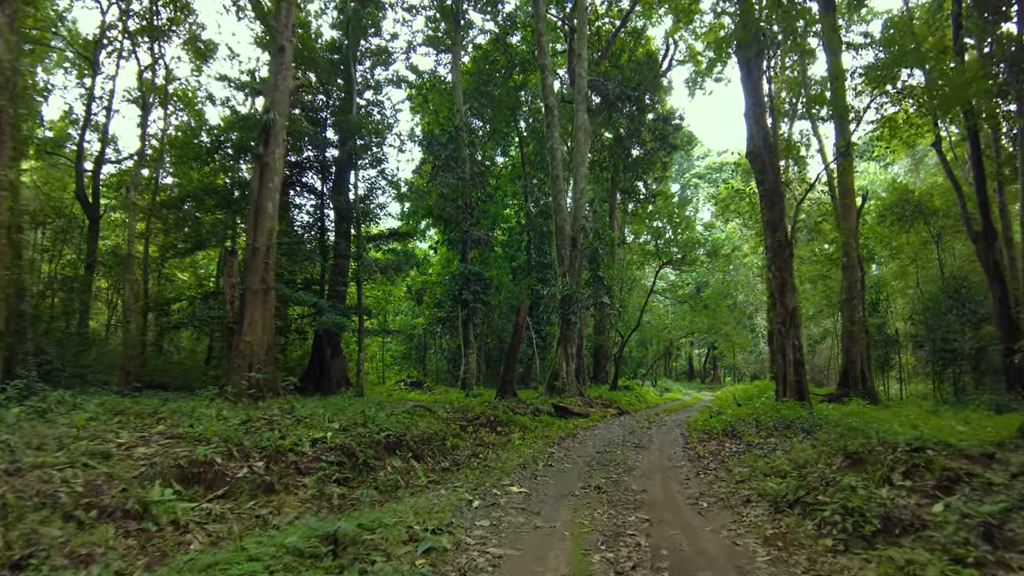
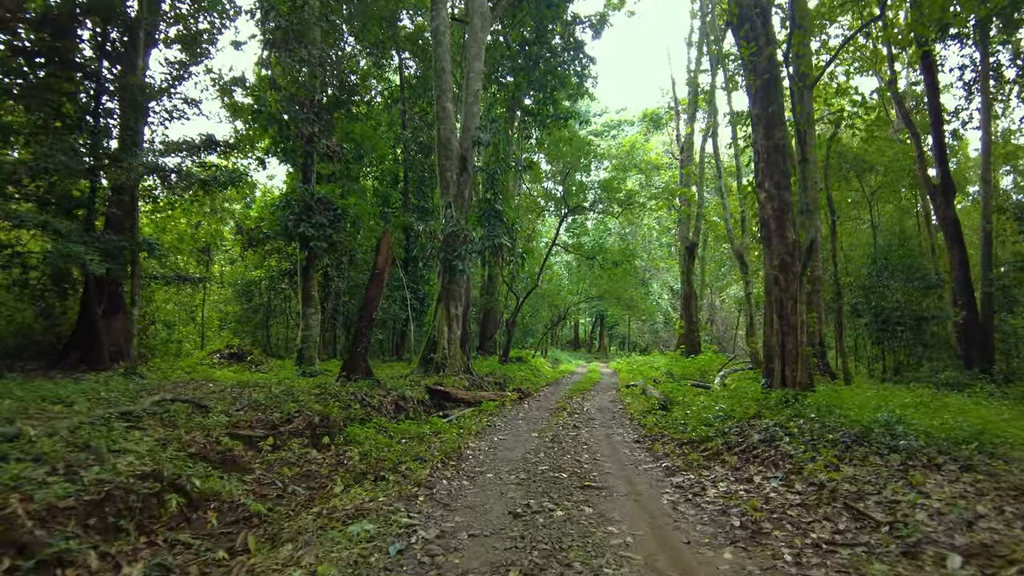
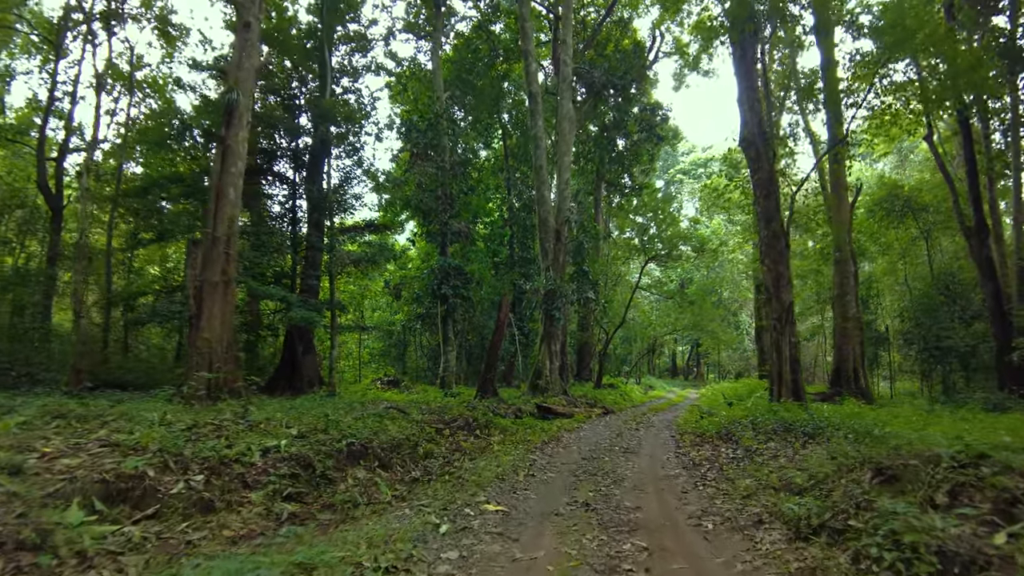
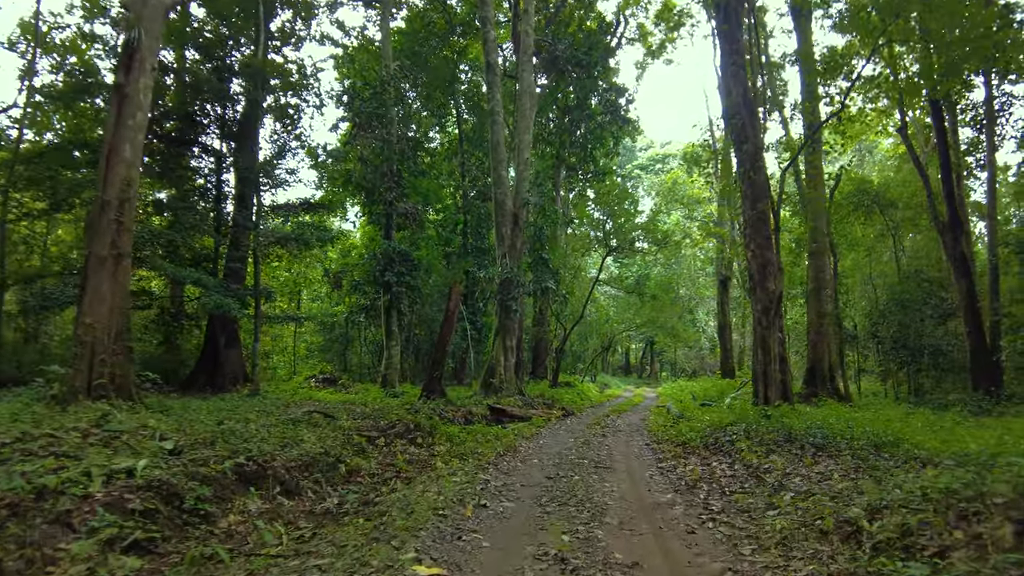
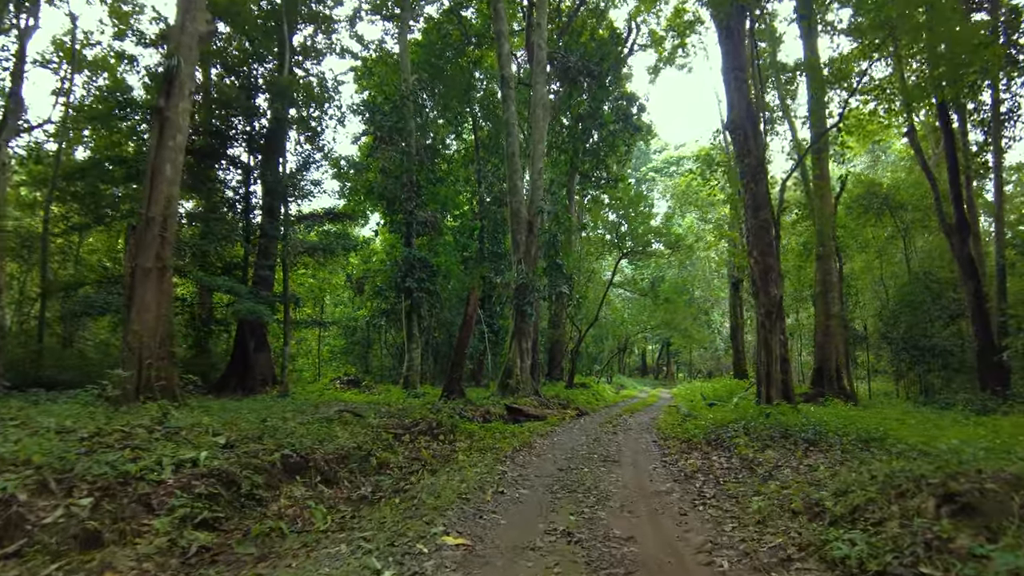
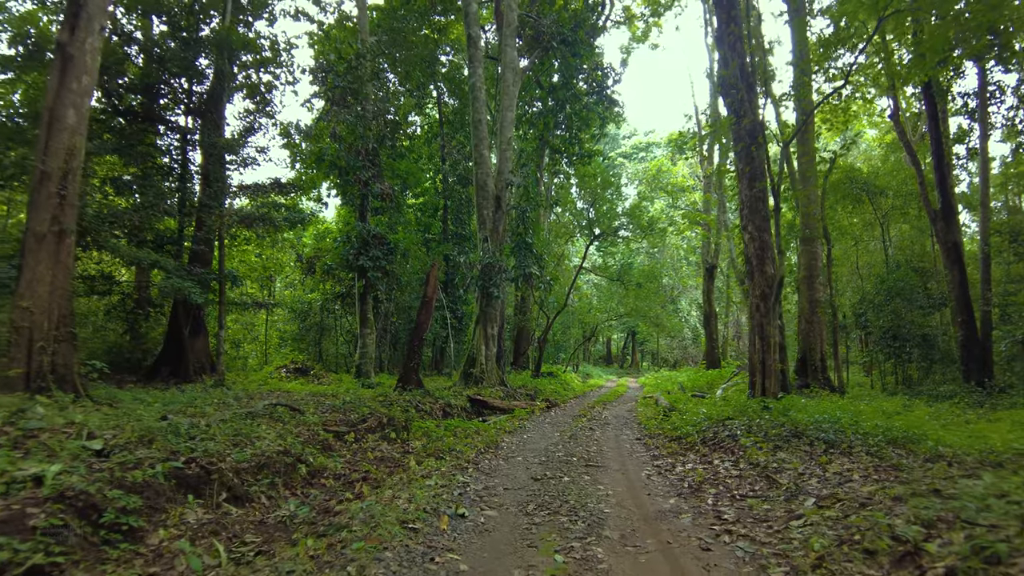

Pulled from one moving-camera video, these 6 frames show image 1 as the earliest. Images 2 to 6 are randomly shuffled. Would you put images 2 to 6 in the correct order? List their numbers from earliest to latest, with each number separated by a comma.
3, 5, 4, 6, 2
